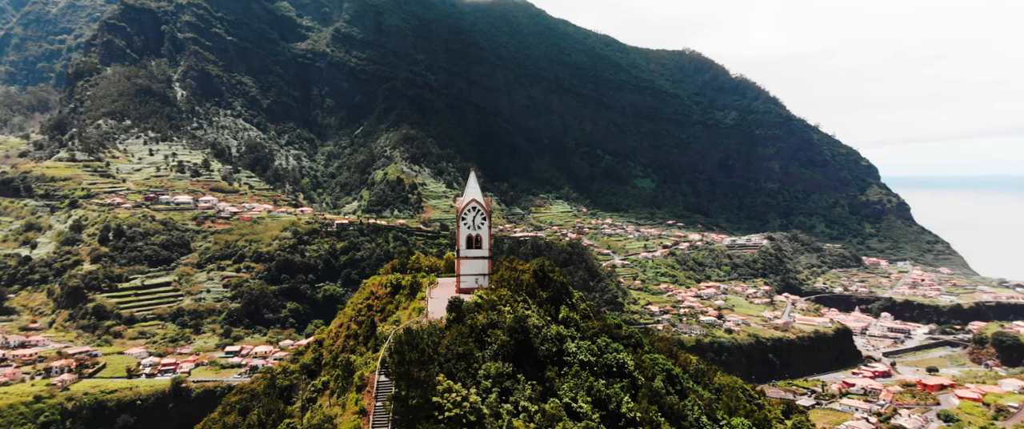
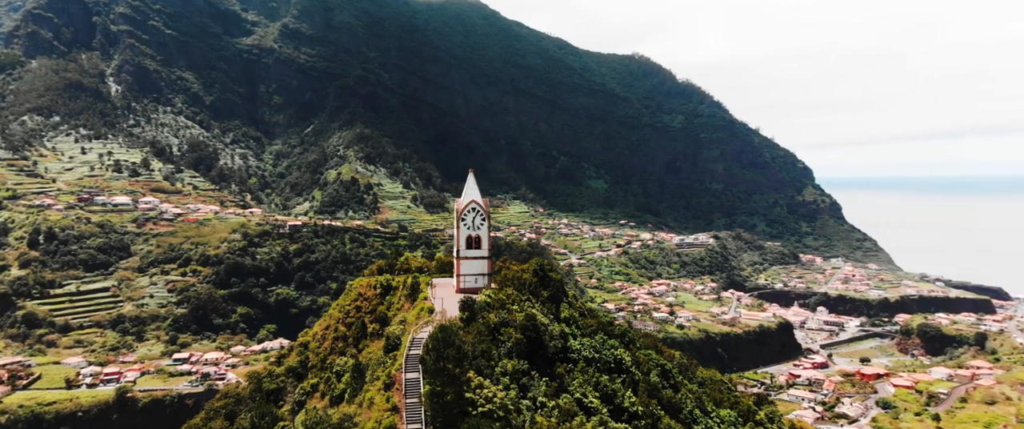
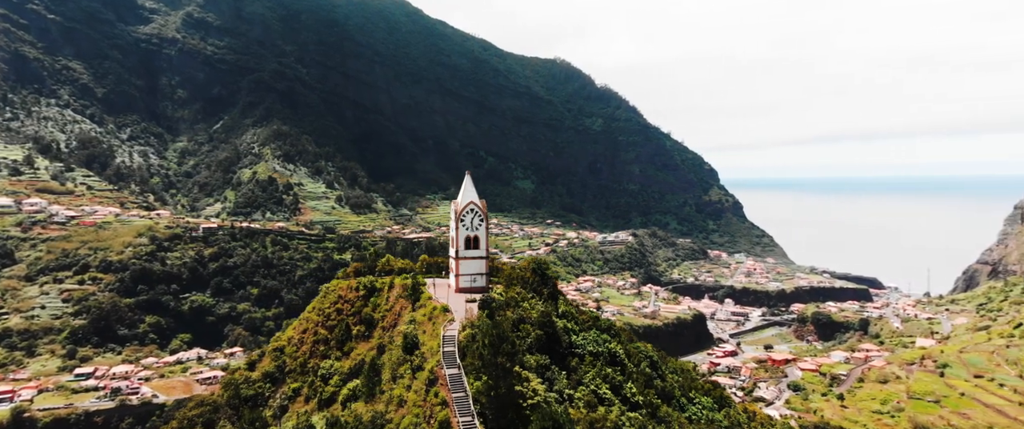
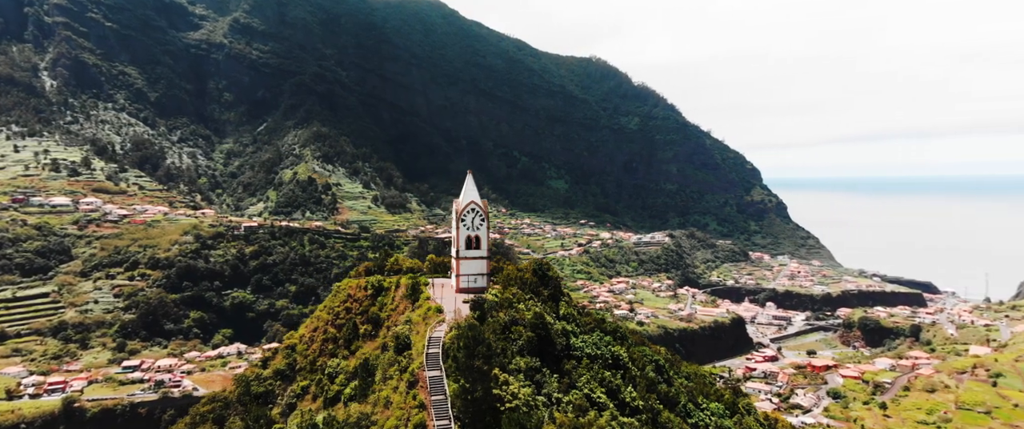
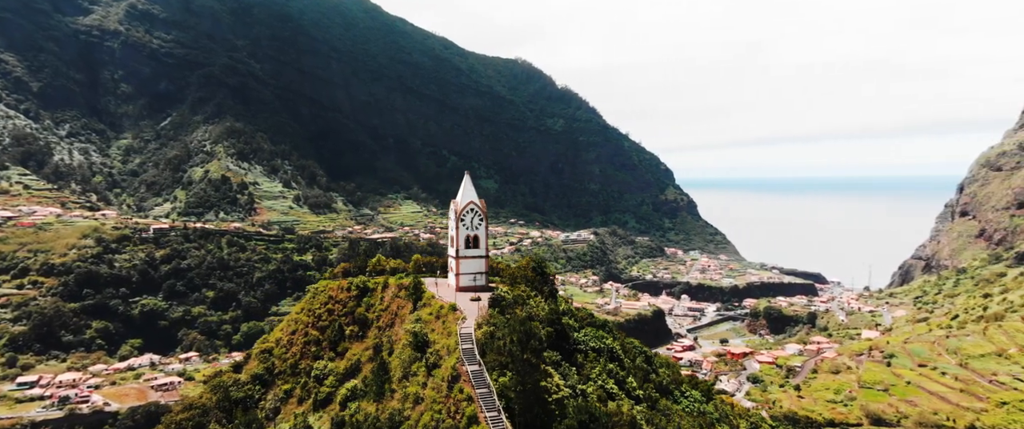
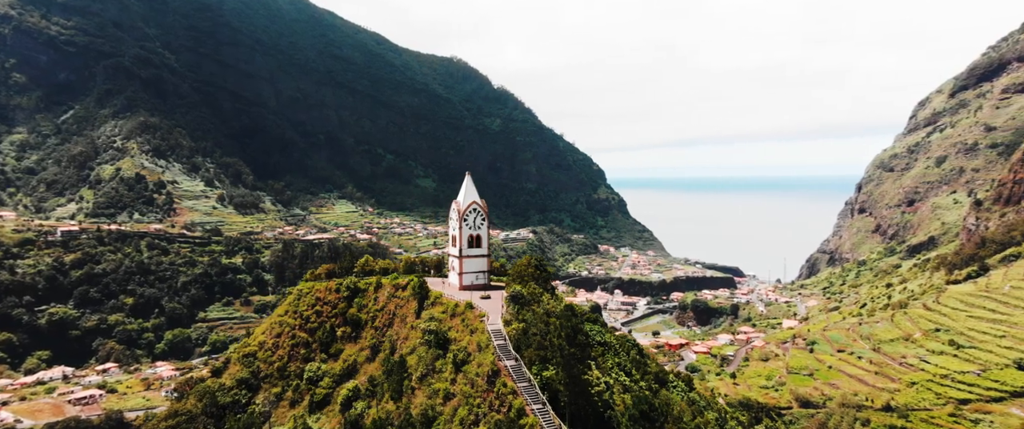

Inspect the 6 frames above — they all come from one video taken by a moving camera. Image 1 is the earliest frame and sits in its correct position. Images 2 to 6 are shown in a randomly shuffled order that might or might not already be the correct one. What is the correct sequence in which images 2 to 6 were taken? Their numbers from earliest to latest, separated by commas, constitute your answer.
2, 4, 3, 5, 6
